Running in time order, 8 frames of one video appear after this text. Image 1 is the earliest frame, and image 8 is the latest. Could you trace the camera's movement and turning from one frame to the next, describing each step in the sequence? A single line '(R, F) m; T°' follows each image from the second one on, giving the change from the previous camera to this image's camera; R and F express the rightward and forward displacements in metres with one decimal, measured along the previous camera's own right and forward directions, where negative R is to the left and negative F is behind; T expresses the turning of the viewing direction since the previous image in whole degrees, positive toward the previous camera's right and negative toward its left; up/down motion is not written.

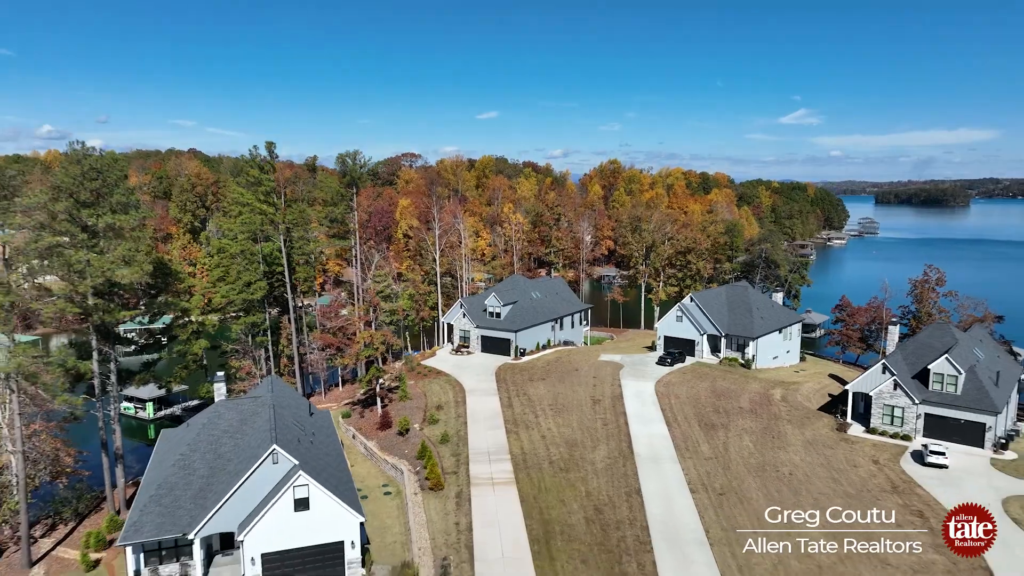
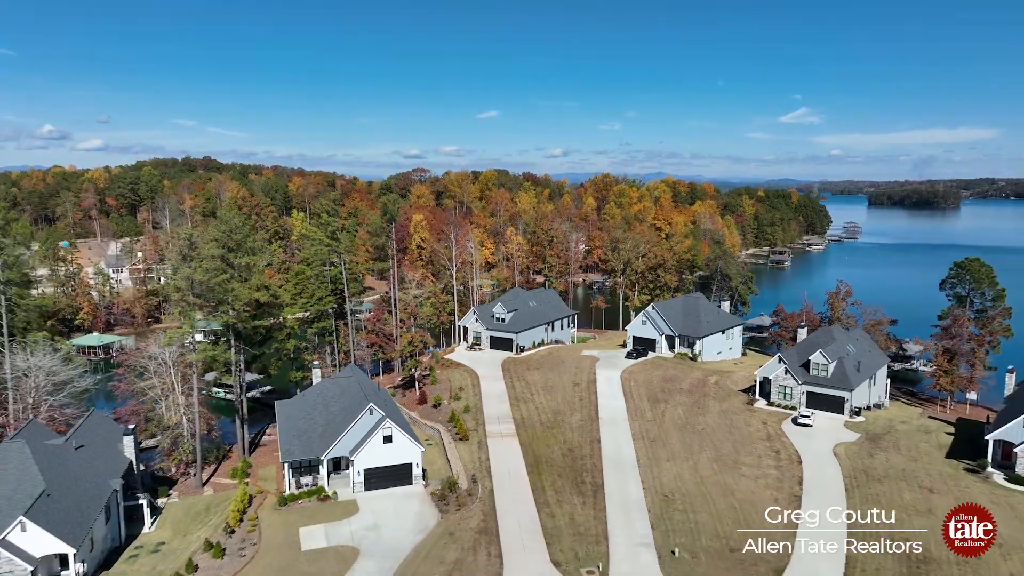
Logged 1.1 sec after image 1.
(-0.1, -4.9) m; 0°
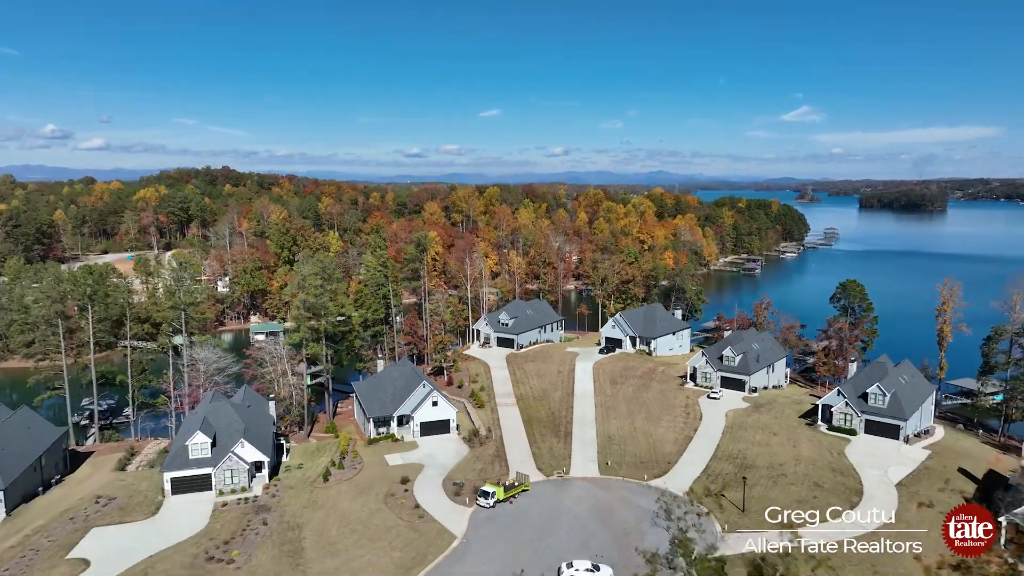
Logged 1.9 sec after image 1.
(0.0, -7.1) m; 0°
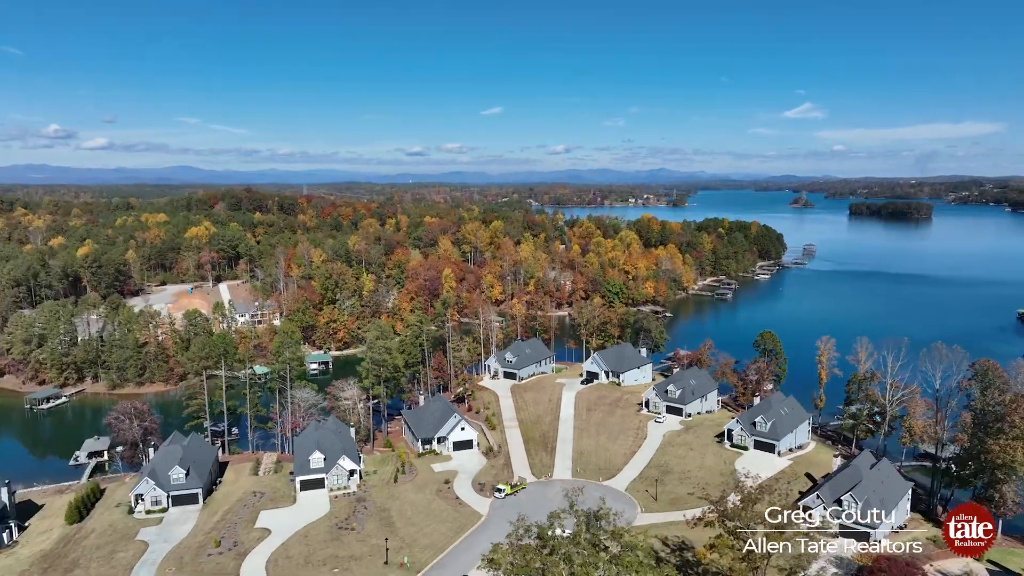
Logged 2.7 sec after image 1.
(0.0, -9.1) m; 0°
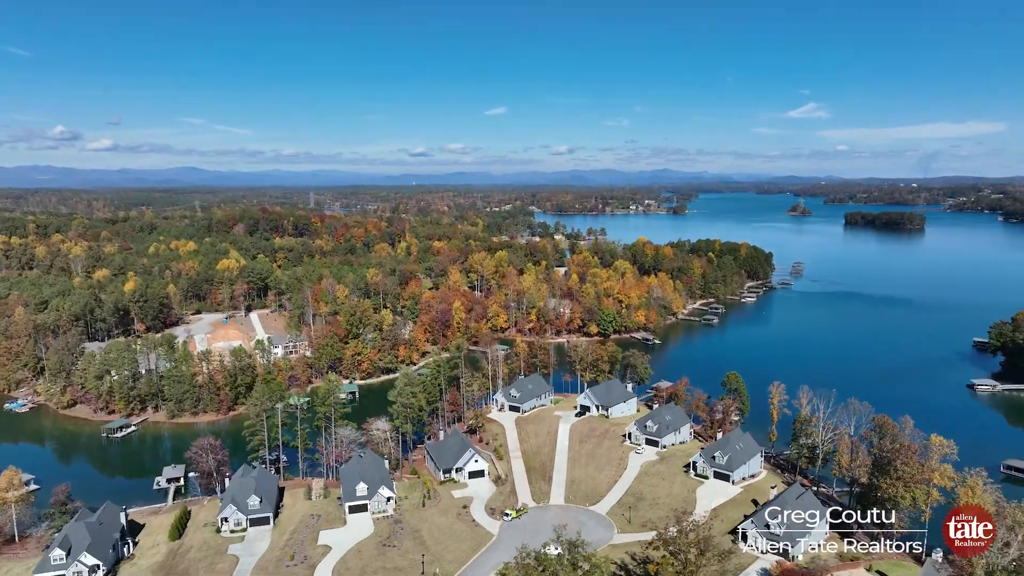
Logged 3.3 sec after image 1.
(-0.1, -6.4) m; 0°
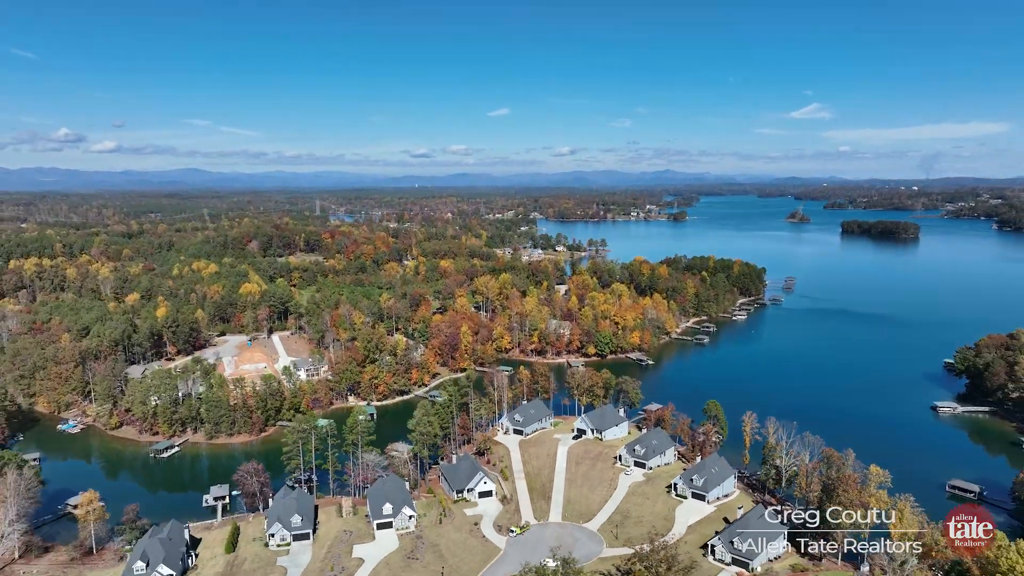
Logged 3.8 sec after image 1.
(-0.1, -5.2) m; 0°
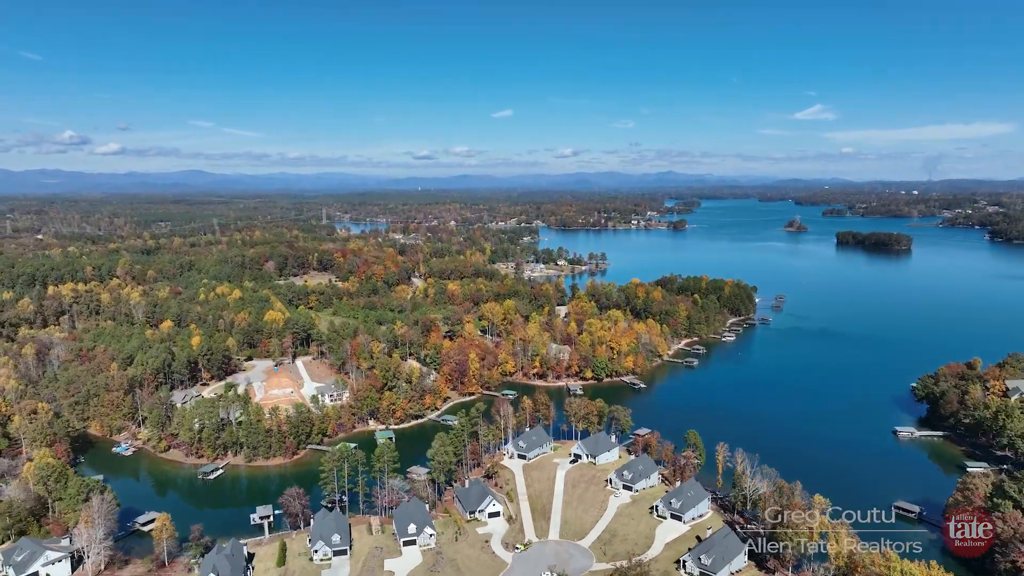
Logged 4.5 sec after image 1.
(-0.2, -6.8) m; 0°
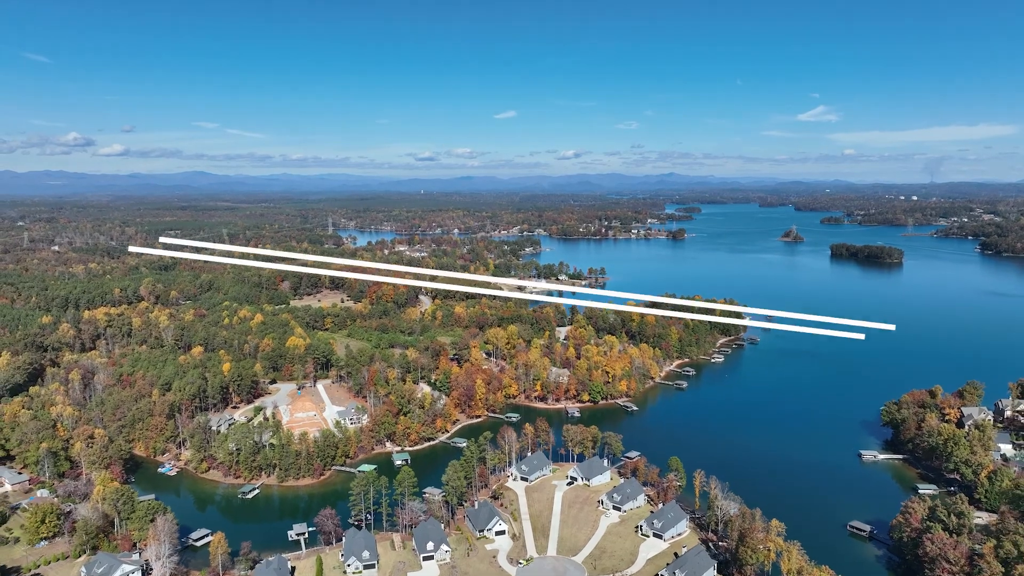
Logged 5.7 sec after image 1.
(-0.2, -7.3) m; 0°
